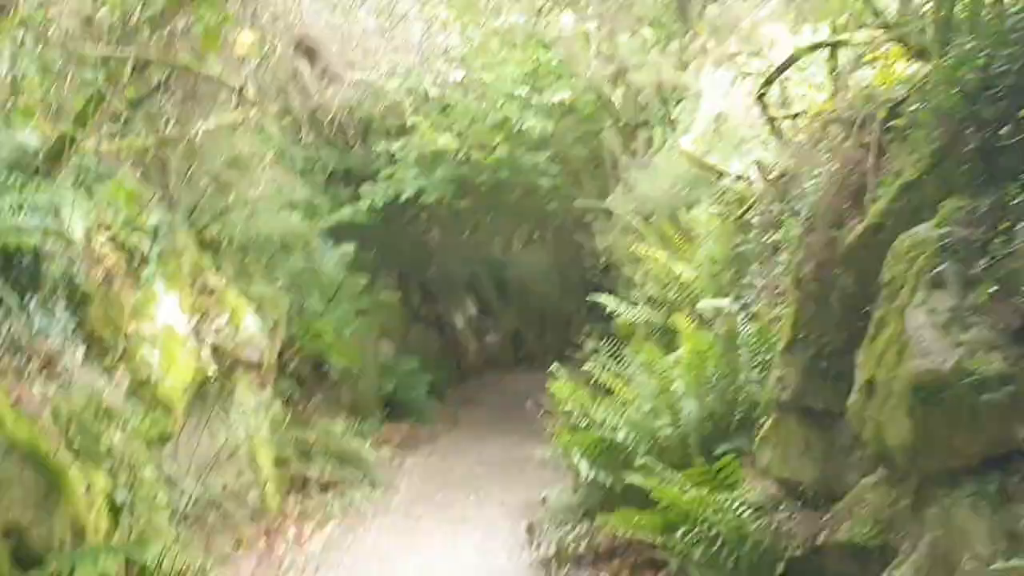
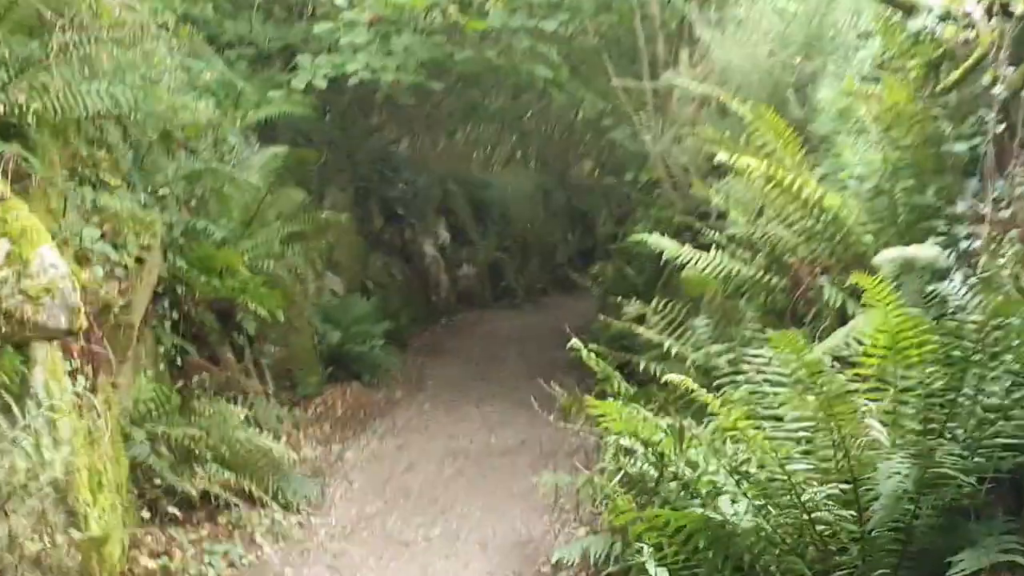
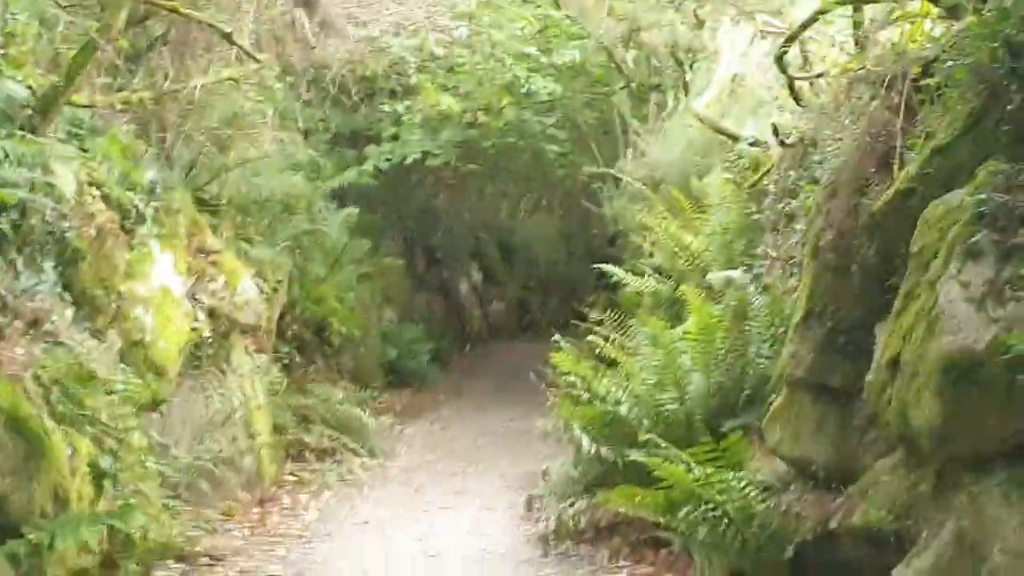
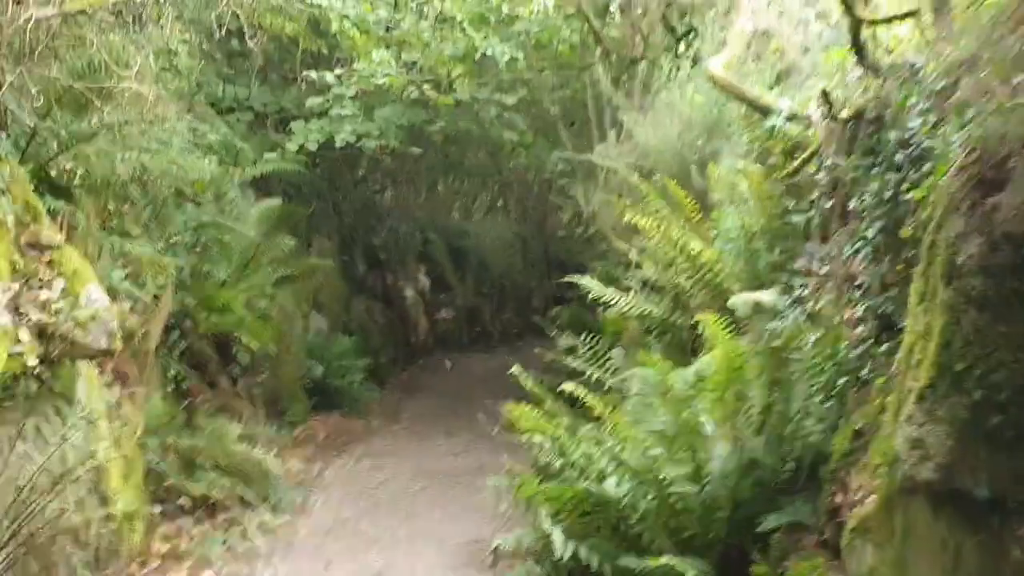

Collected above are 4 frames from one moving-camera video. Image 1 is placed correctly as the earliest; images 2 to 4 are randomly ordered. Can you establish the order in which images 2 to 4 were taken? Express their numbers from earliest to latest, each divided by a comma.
3, 4, 2
